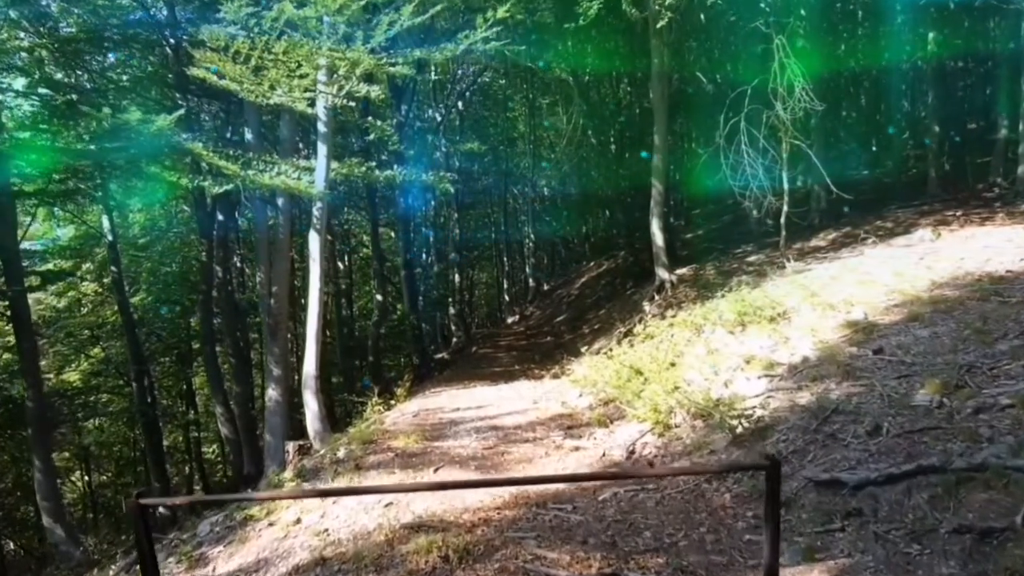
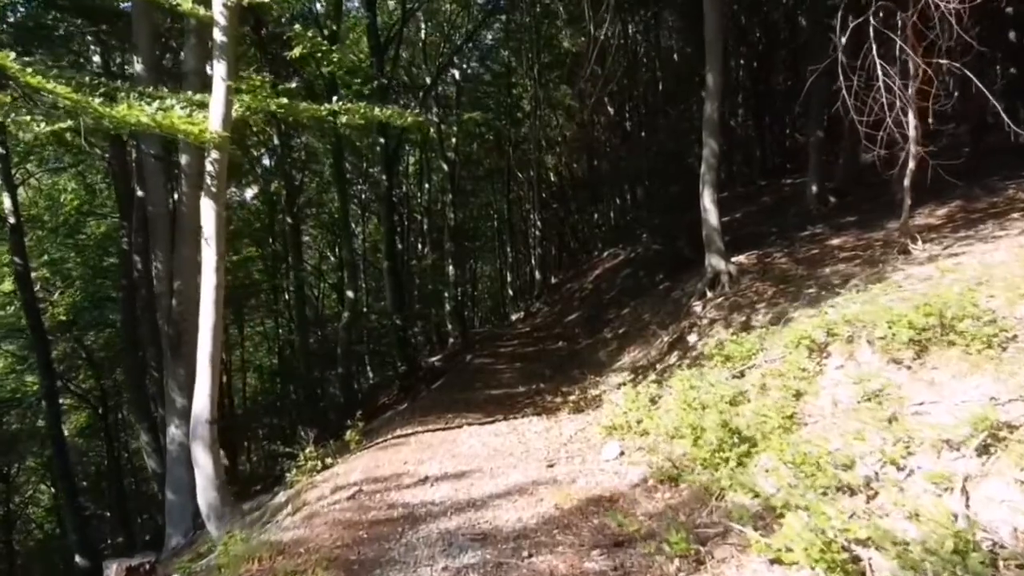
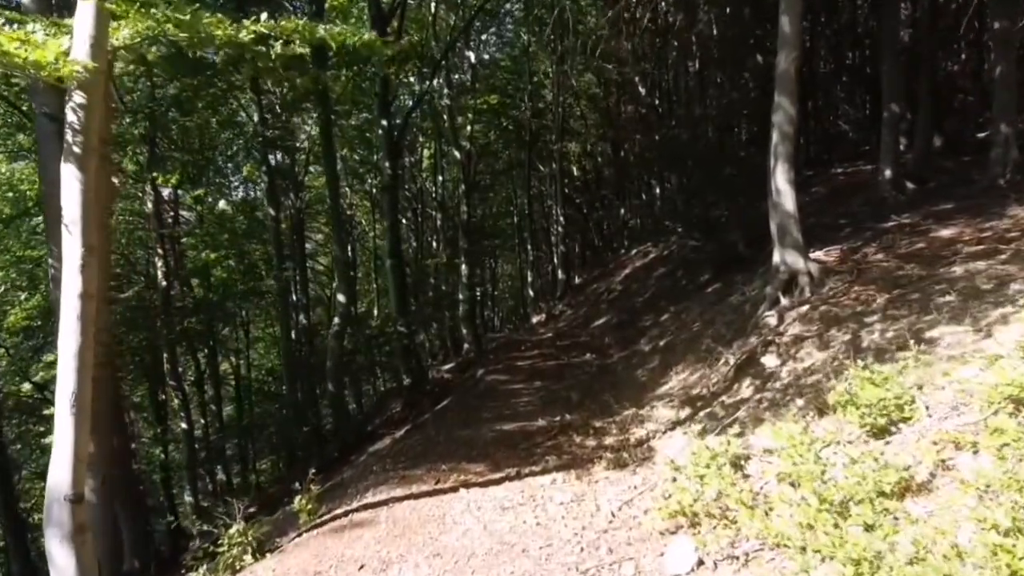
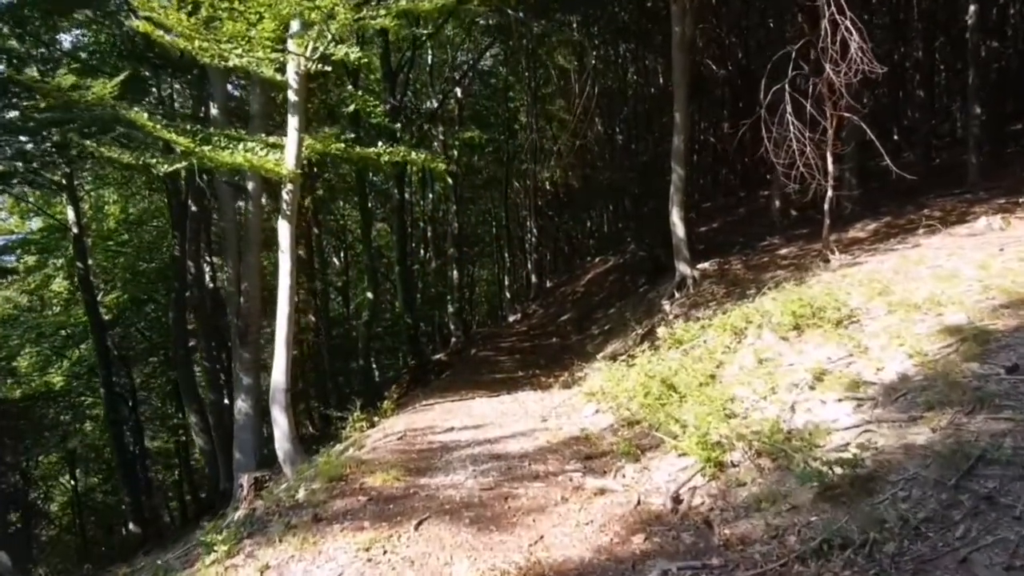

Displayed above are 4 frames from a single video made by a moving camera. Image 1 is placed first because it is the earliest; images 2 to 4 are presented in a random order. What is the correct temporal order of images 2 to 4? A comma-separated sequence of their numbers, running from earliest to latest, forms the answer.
4, 2, 3
